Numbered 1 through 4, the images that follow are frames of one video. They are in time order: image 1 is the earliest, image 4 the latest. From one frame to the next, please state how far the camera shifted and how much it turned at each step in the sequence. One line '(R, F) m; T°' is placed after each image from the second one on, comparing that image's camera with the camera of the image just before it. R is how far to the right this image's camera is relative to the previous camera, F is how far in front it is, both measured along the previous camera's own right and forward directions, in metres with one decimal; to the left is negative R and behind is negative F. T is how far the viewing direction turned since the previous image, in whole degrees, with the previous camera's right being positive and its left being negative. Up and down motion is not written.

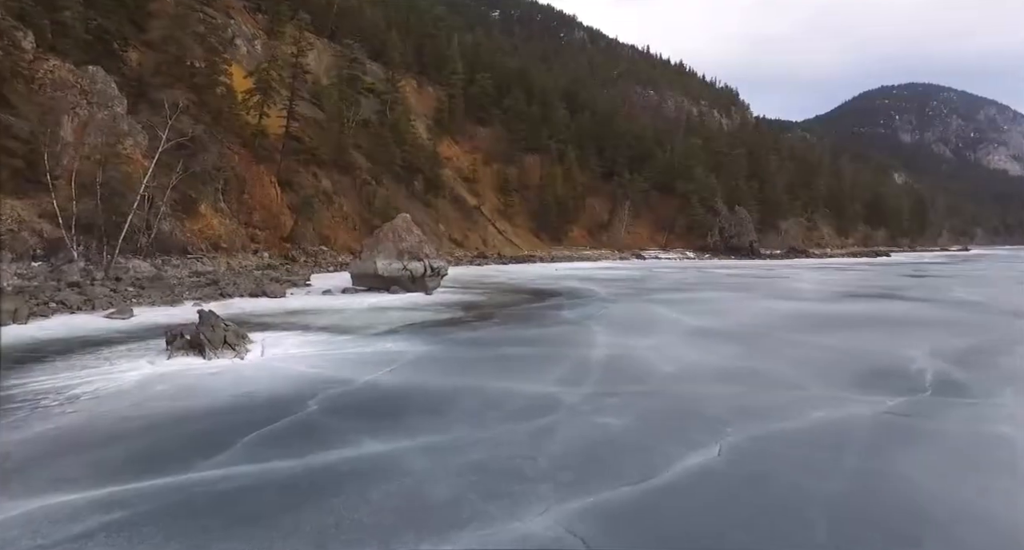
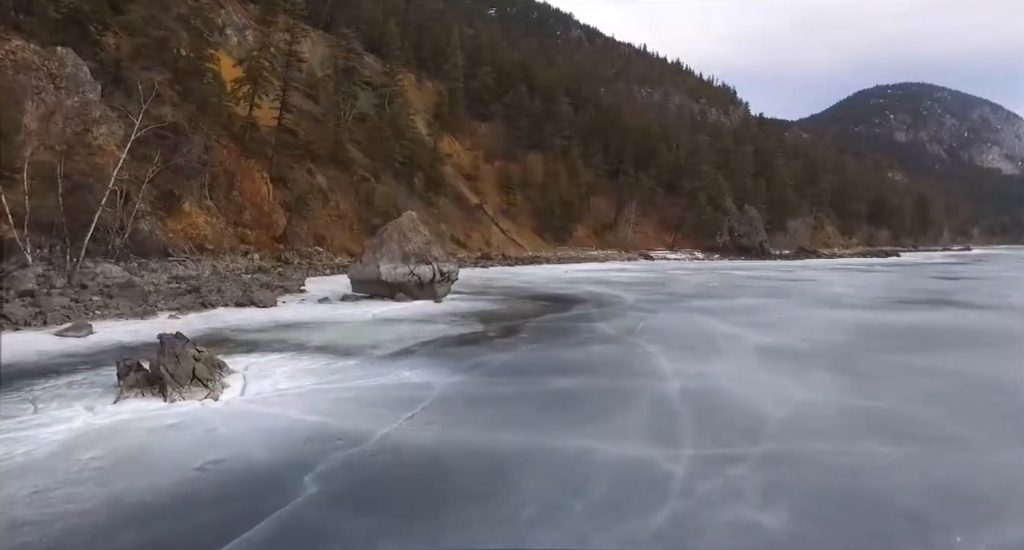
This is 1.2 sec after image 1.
(-0.7, +2.2) m; 0°
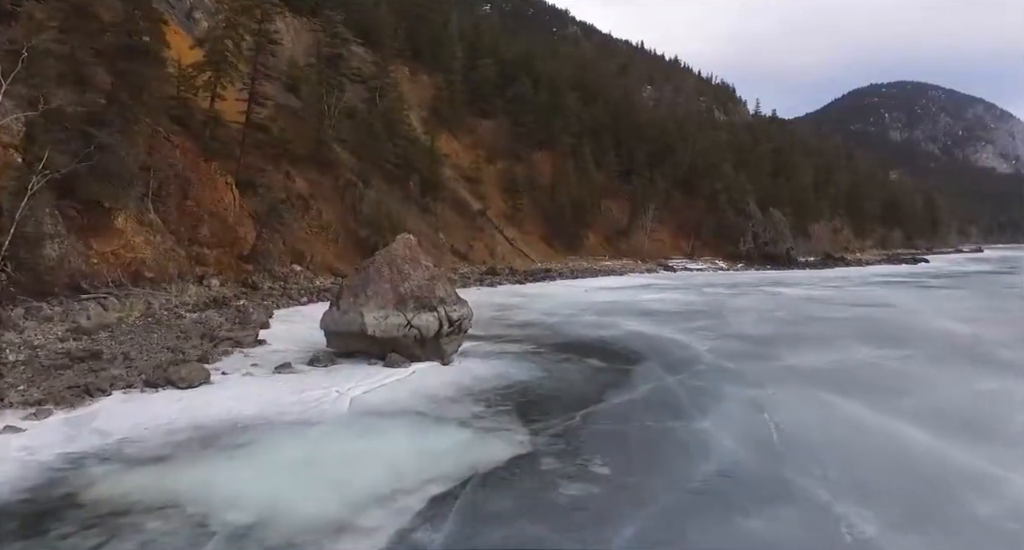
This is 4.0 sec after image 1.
(-0.9, +5.3) m; +1°
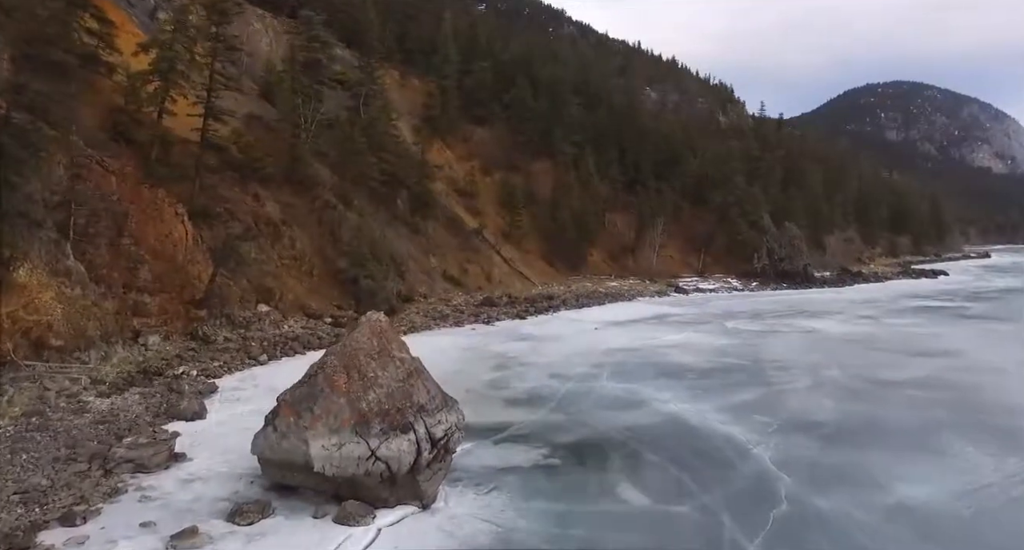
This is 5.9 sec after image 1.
(-0.2, +3.9) m; 0°
